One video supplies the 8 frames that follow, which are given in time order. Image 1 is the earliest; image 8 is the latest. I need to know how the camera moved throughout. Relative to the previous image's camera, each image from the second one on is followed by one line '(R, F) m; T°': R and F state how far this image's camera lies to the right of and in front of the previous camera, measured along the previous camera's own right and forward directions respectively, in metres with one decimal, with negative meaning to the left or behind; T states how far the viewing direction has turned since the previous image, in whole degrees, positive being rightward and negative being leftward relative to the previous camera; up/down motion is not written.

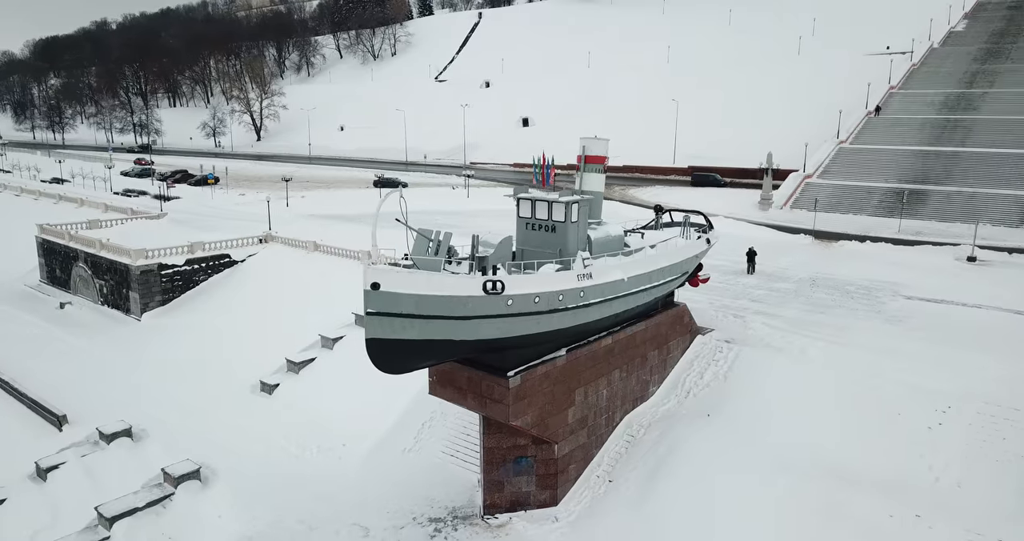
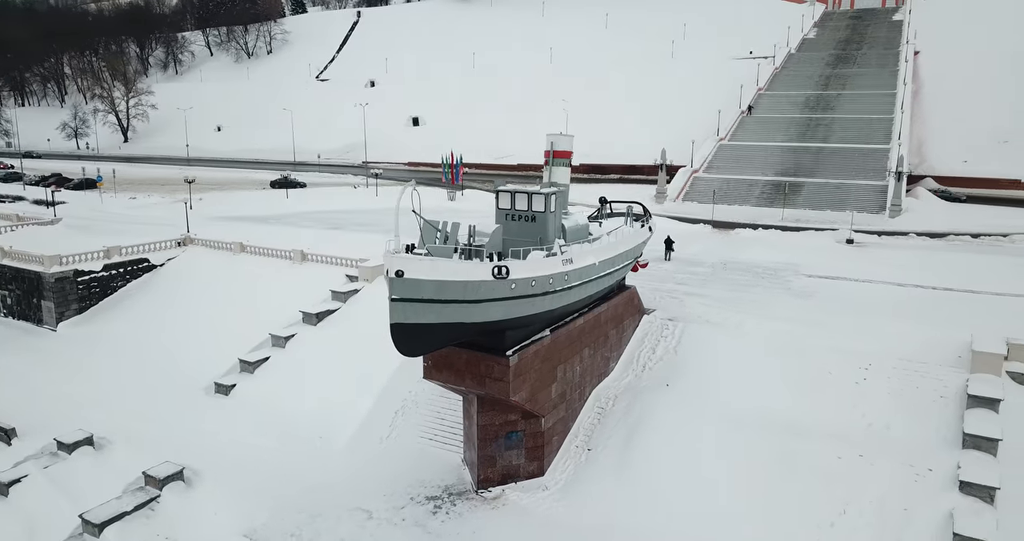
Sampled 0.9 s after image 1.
(-1.6, -0.6) m; +10°
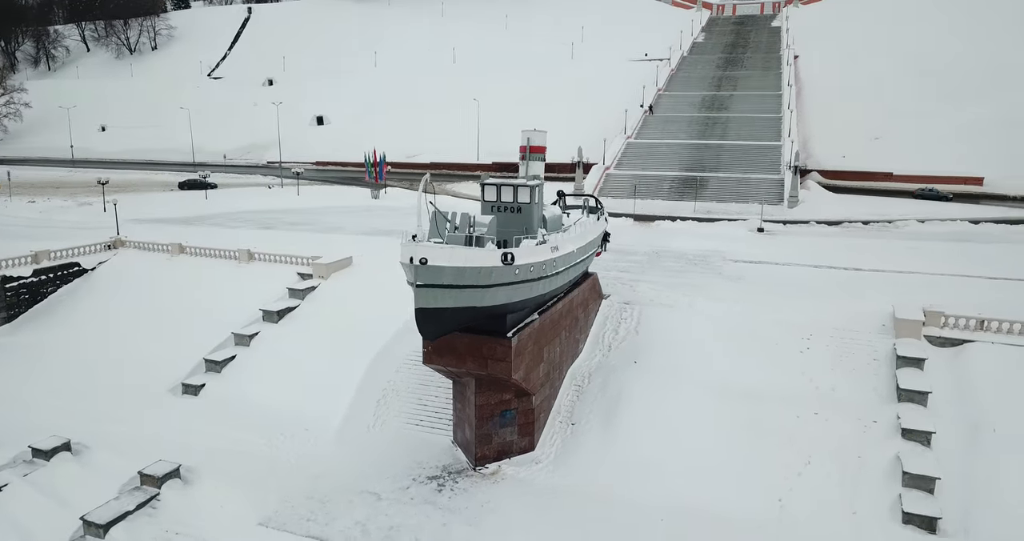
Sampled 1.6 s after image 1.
(-1.6, -0.6) m; +8°
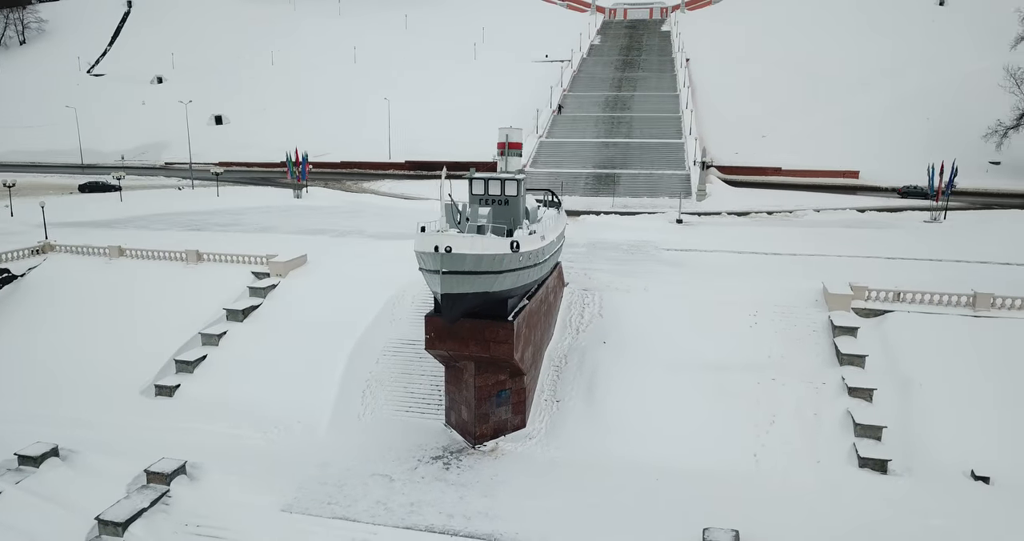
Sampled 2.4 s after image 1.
(-1.7, -0.7) m; +9°
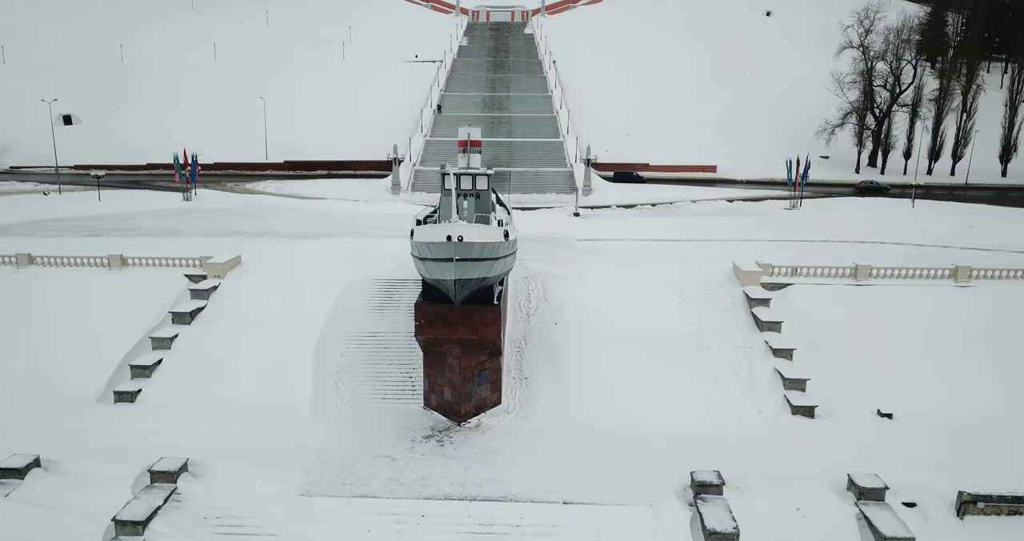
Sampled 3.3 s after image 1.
(-2.2, -0.8) m; +11°
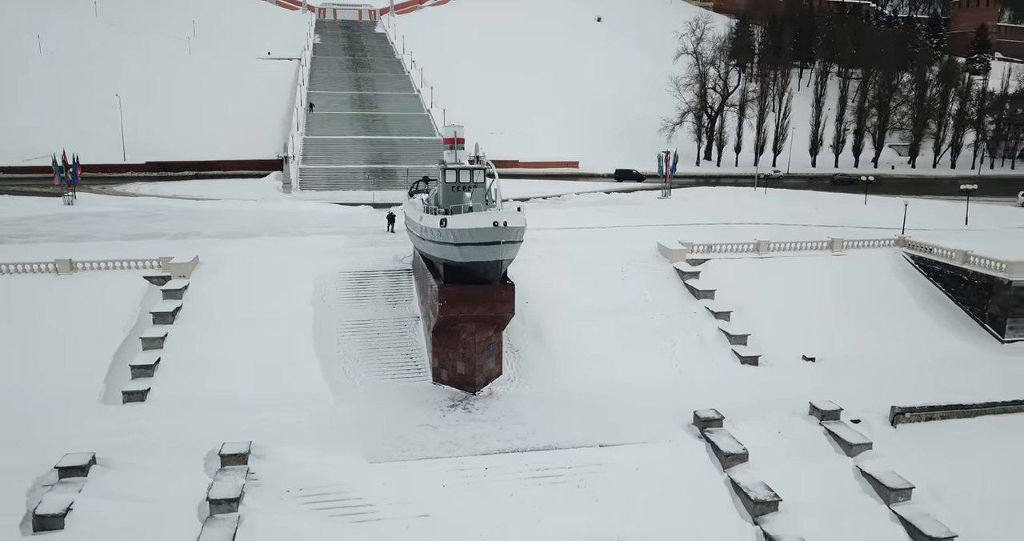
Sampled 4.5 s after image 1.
(-3.5, -1.2) m; +13°
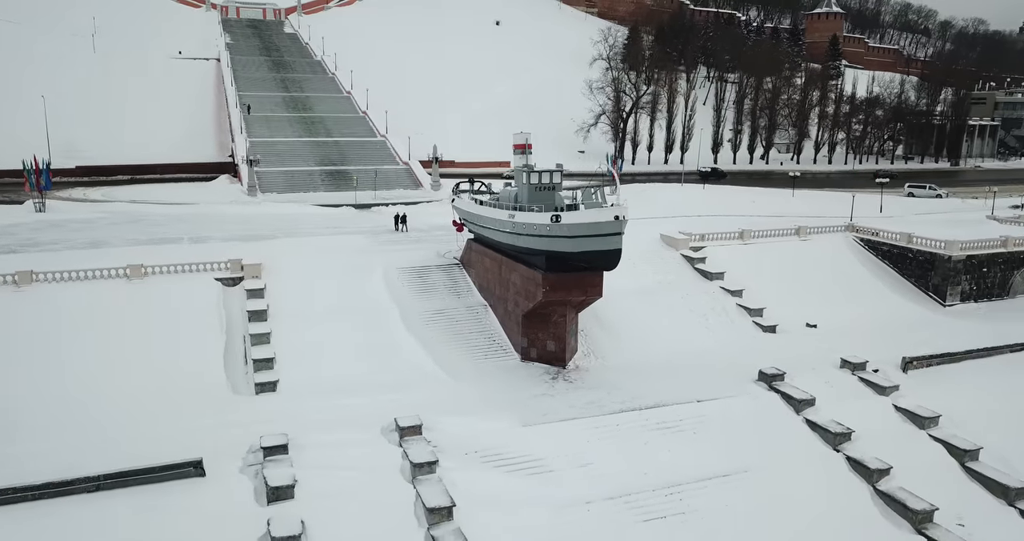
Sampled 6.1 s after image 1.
(-4.8, -1.7) m; +10°
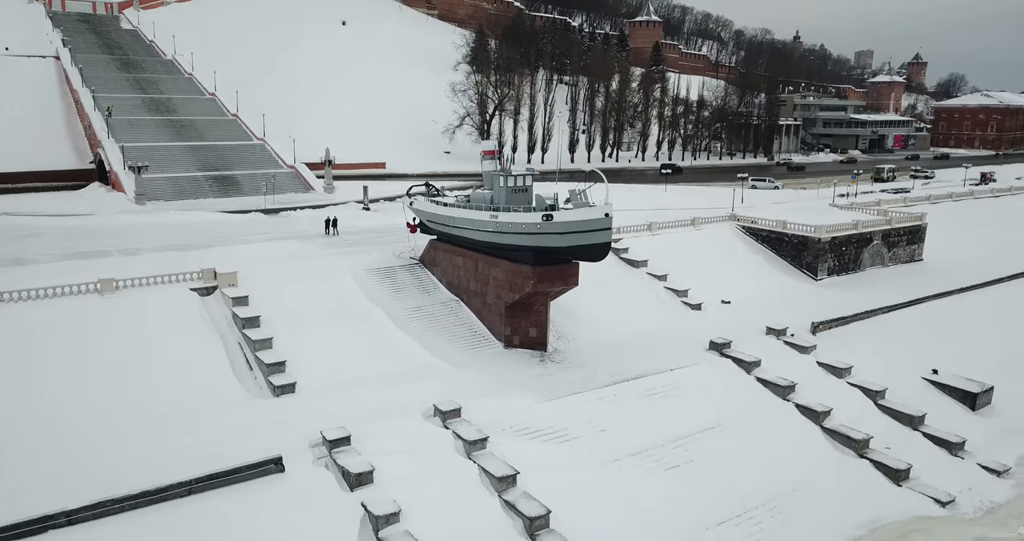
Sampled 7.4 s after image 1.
(-3.9, -1.2) m; +13°
